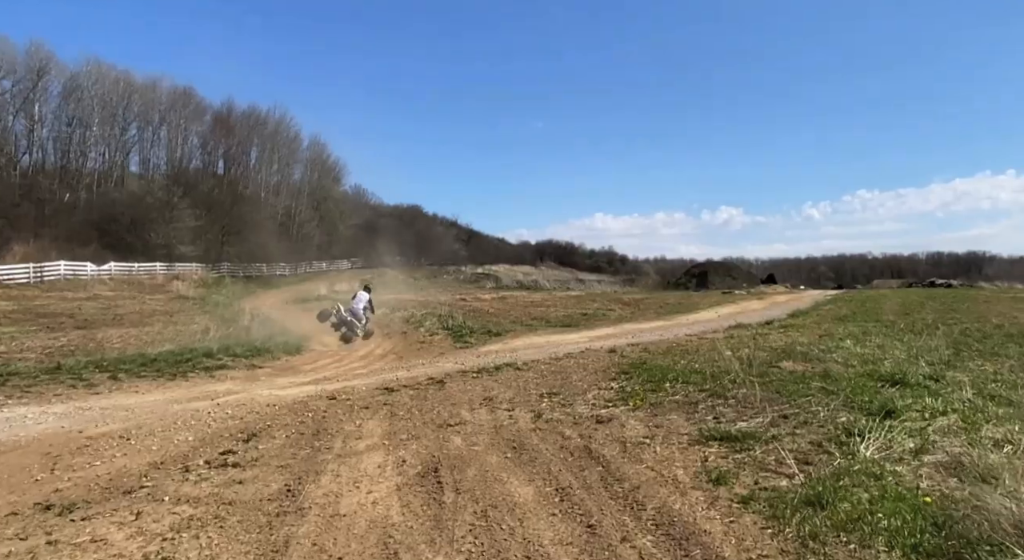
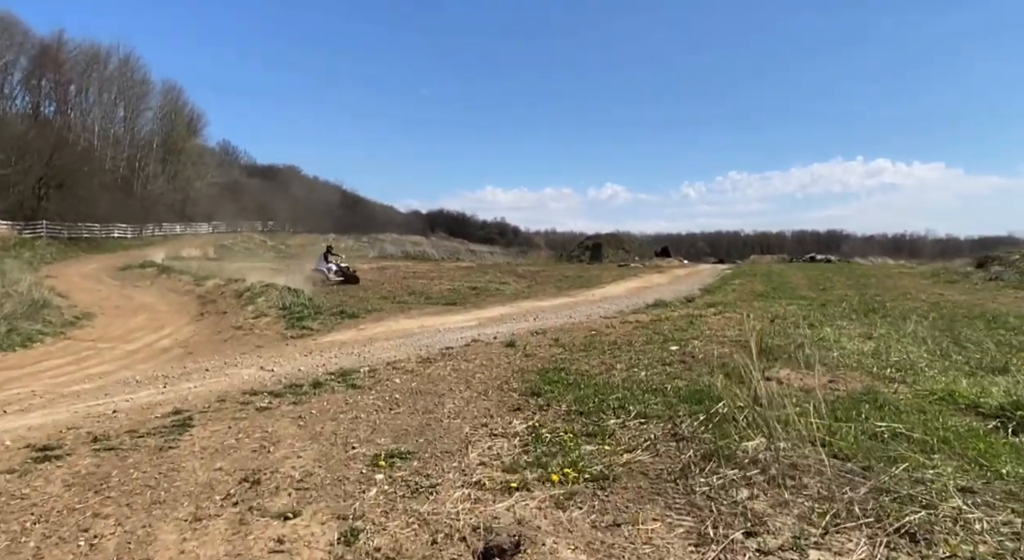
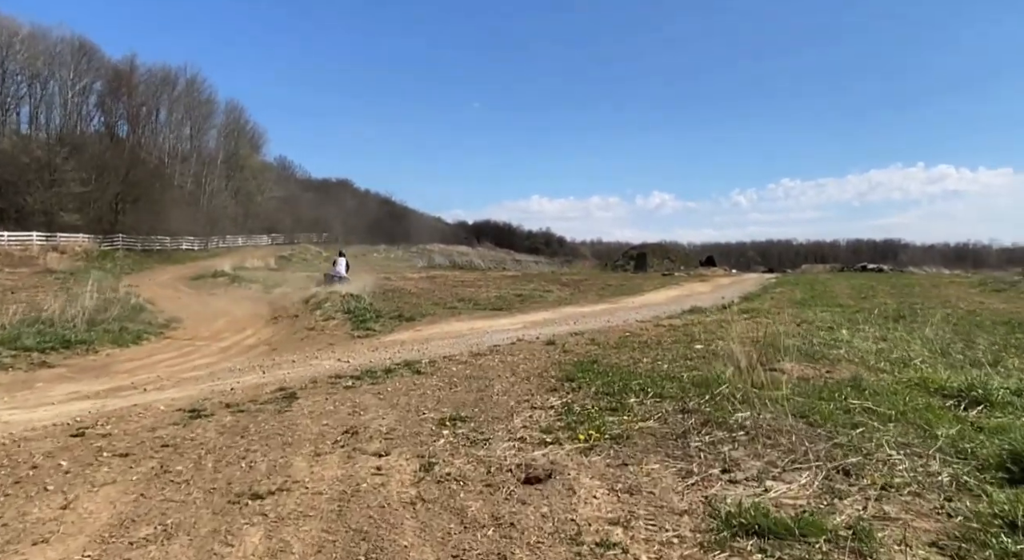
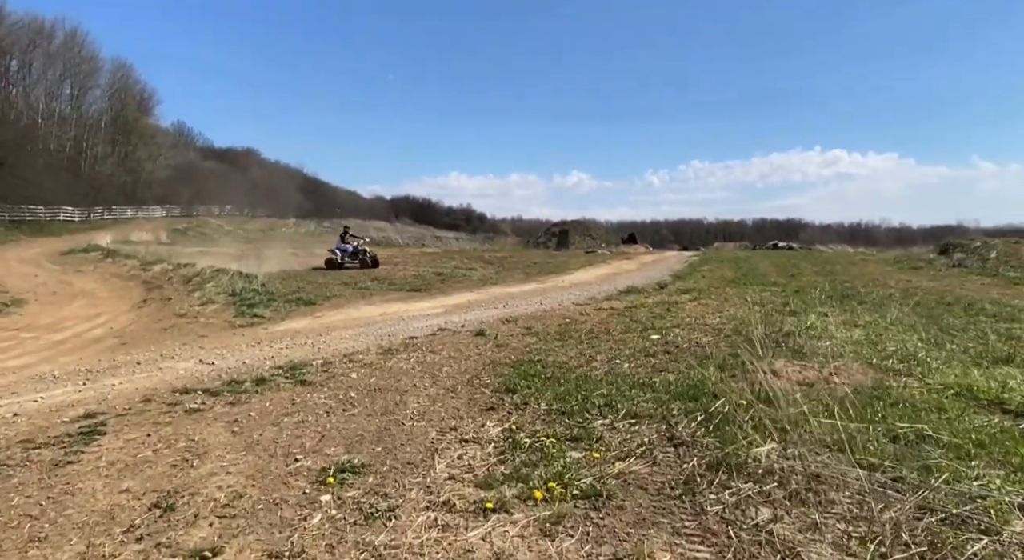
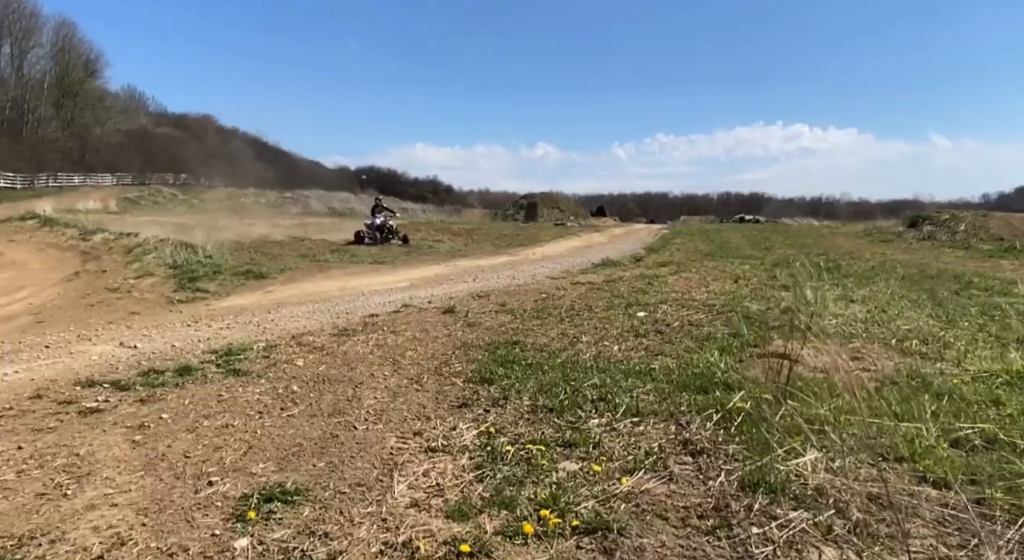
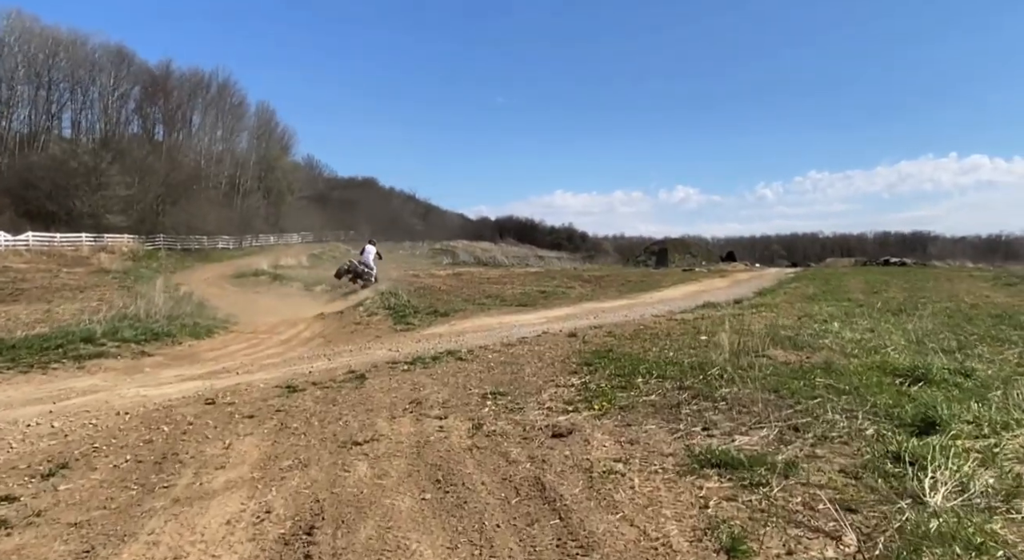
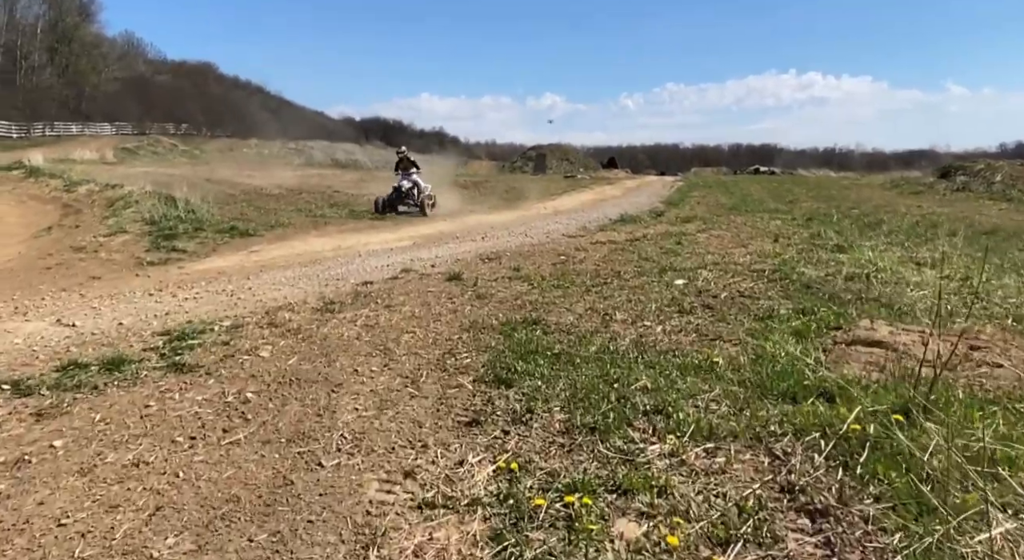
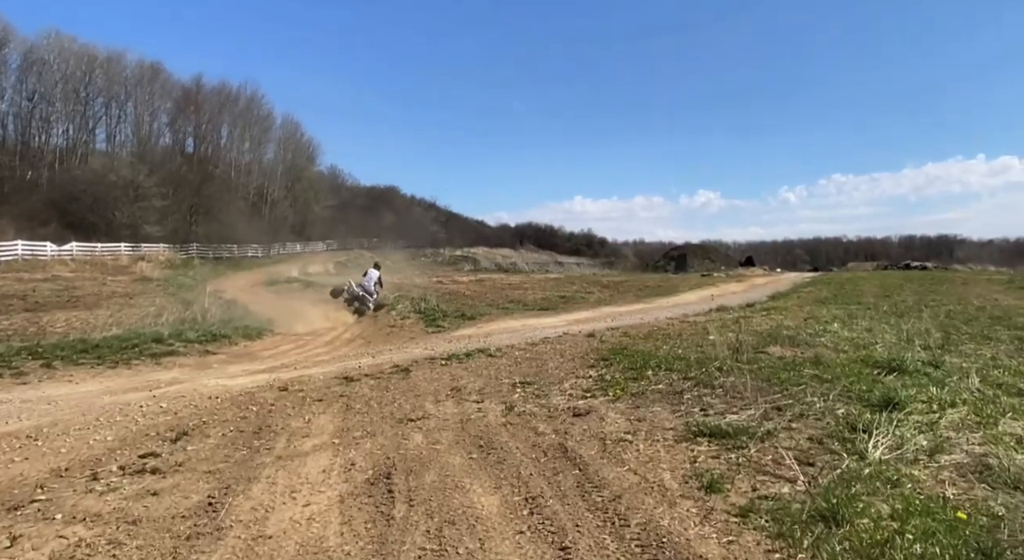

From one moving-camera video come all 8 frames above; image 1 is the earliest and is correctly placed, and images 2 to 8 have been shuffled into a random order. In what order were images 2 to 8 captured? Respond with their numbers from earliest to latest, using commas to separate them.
8, 6, 3, 2, 4, 5, 7
